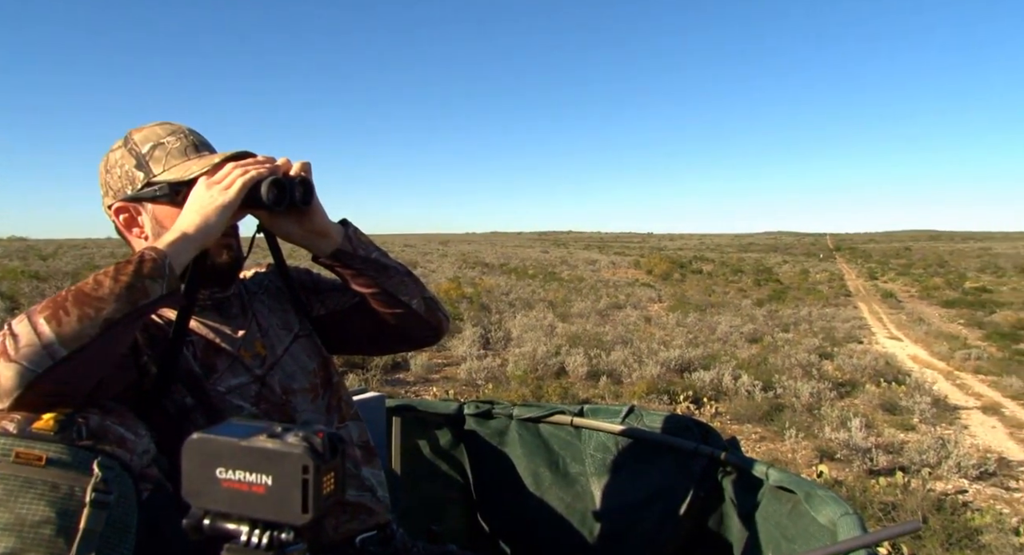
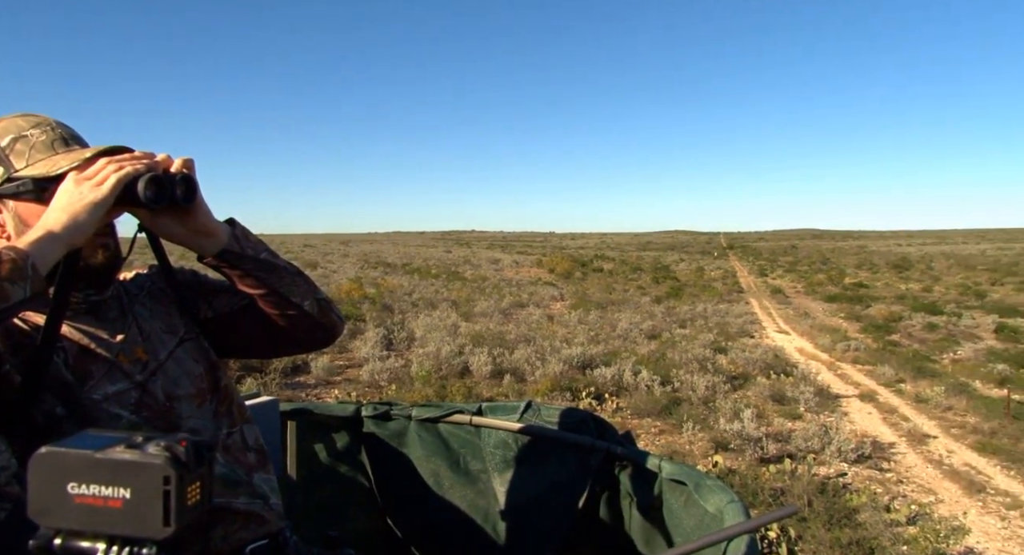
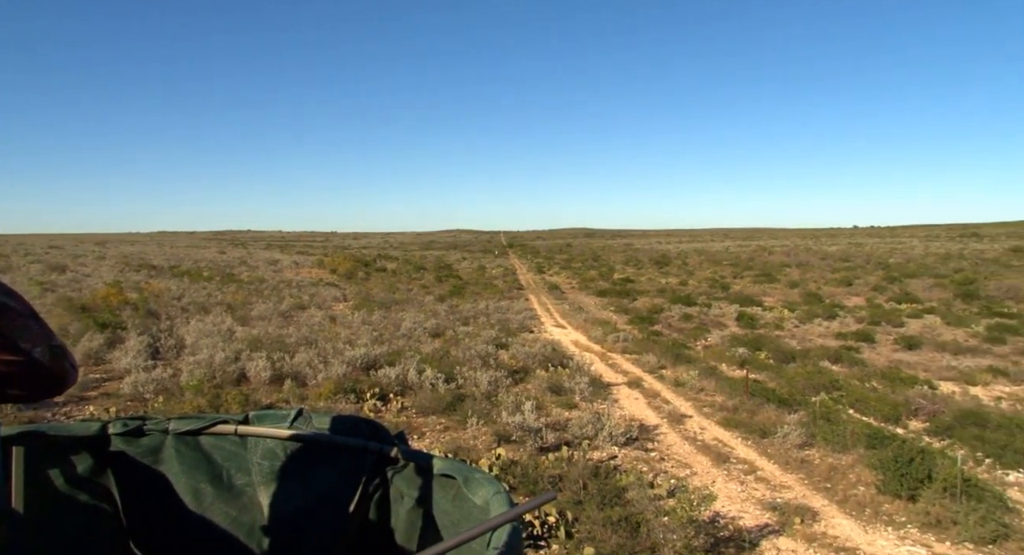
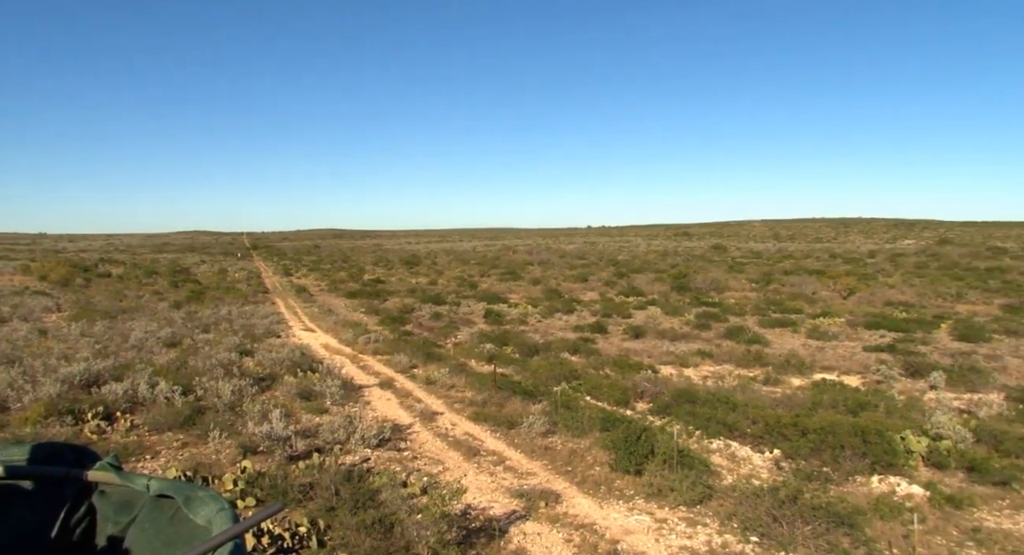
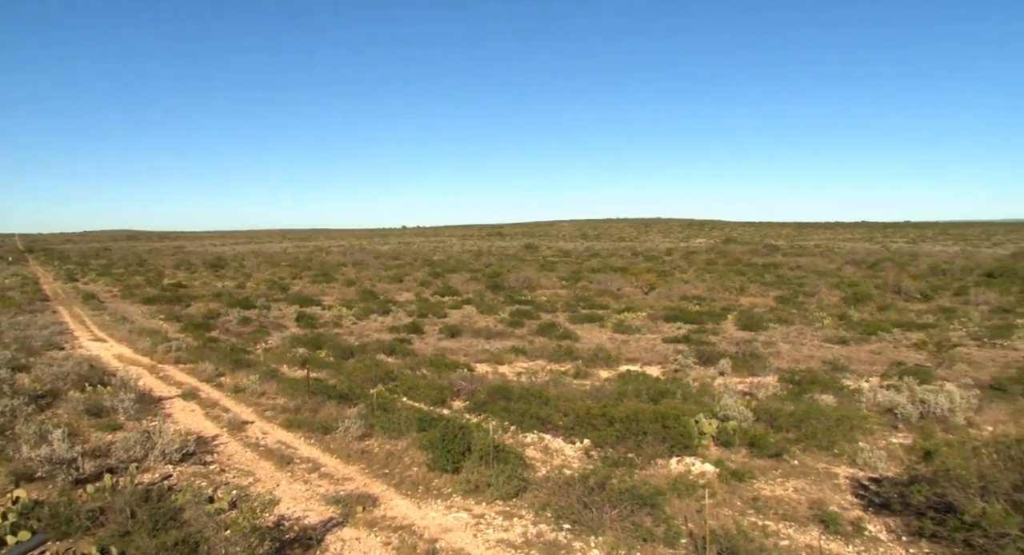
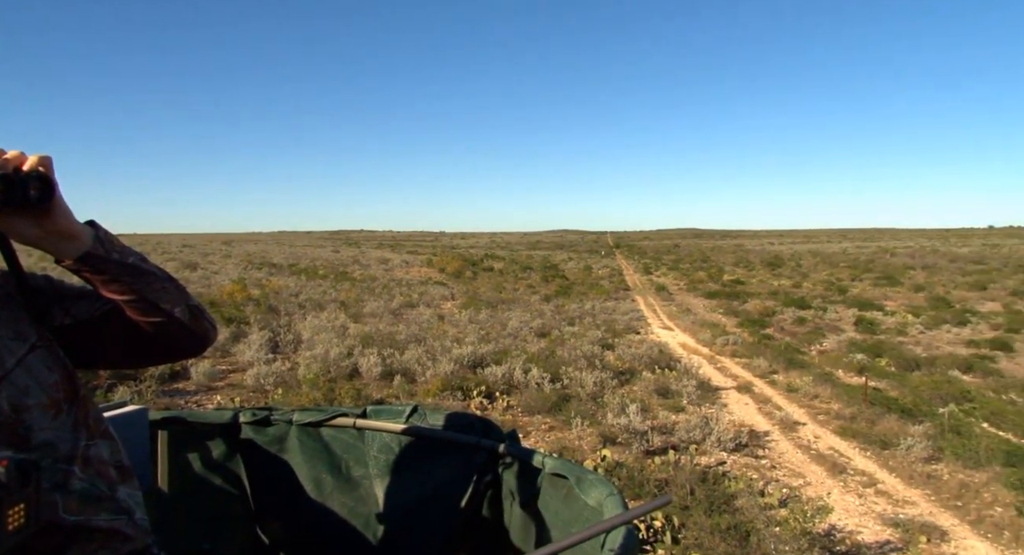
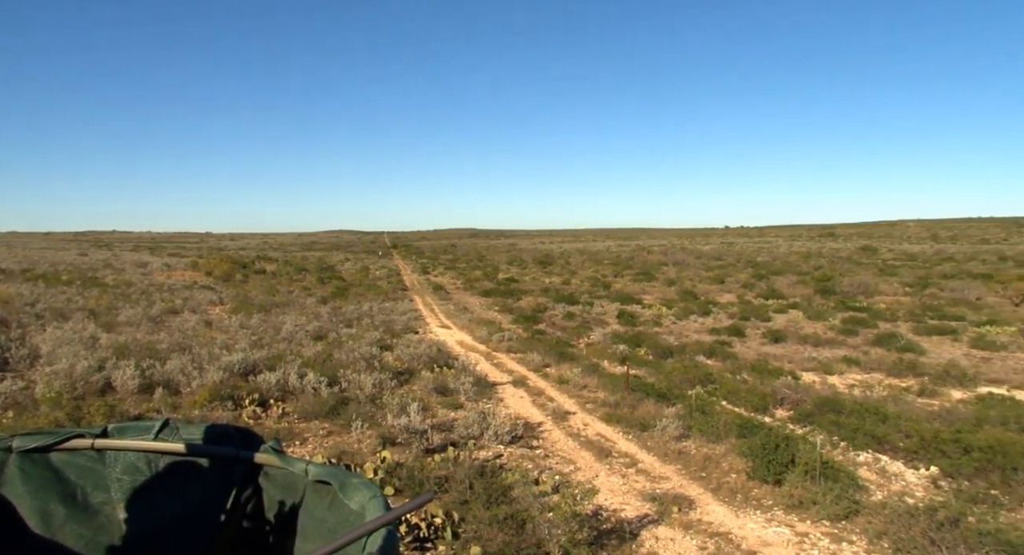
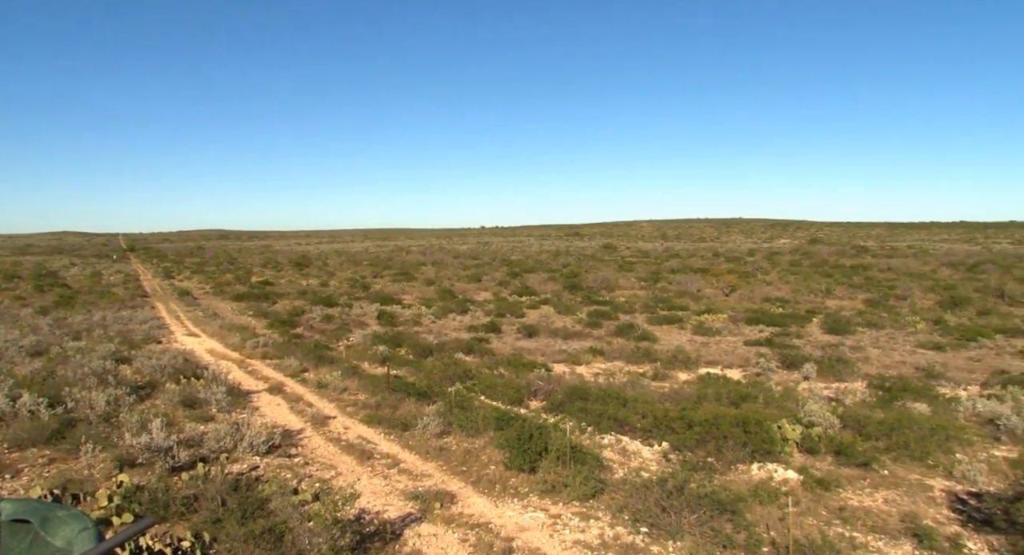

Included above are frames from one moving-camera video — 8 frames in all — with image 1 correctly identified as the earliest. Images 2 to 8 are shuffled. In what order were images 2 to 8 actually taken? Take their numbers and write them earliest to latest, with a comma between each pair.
2, 6, 3, 7, 4, 8, 5
